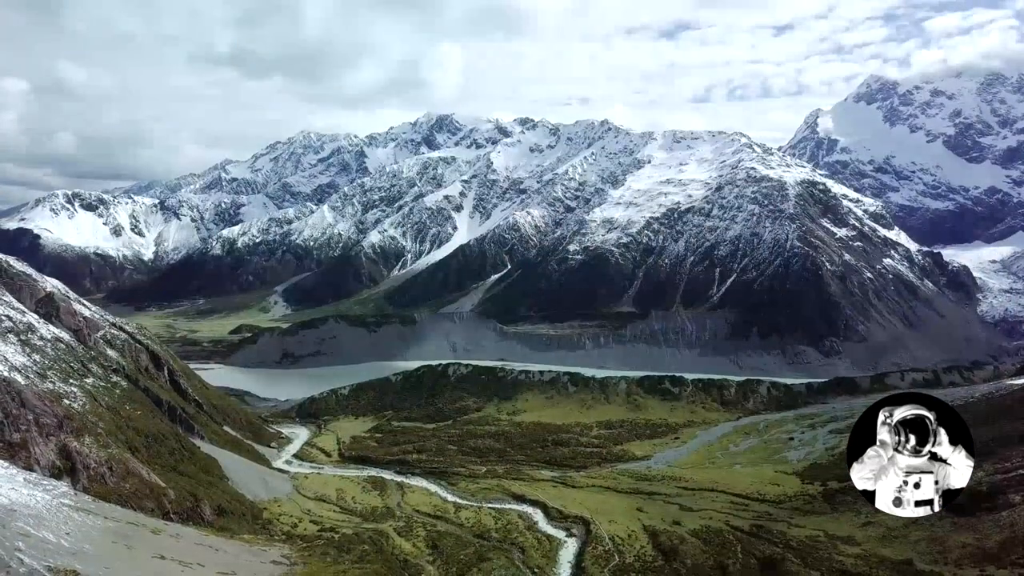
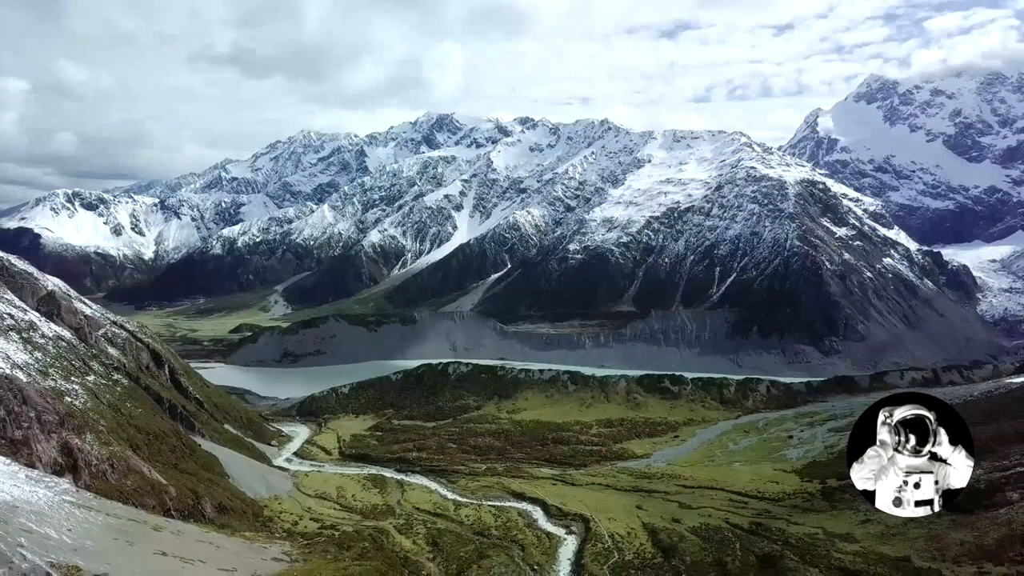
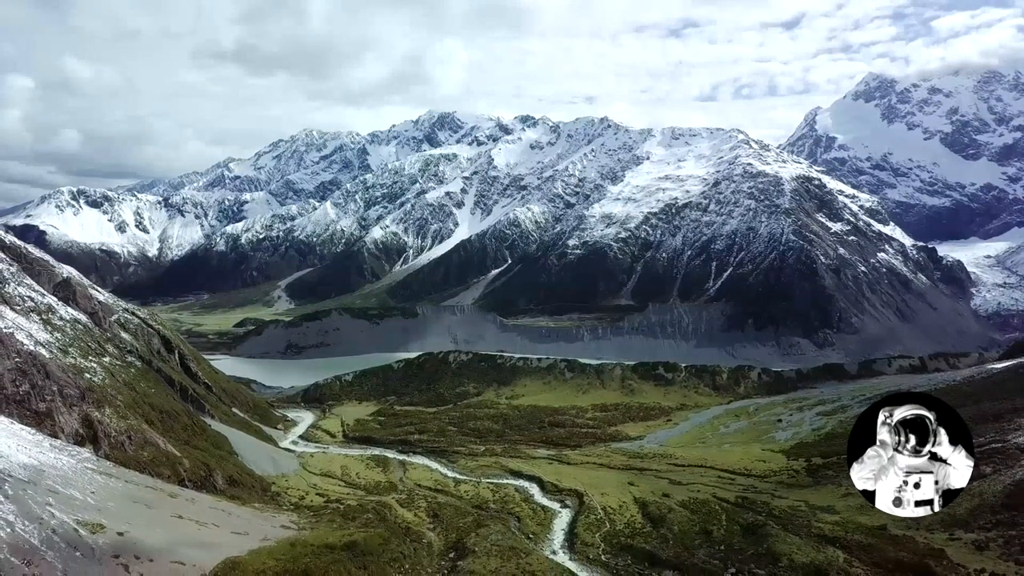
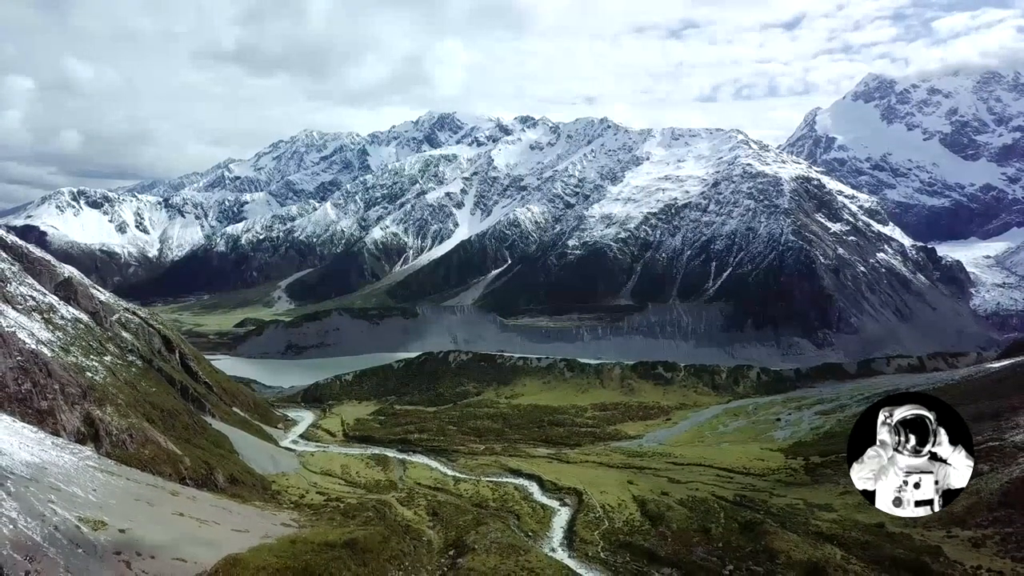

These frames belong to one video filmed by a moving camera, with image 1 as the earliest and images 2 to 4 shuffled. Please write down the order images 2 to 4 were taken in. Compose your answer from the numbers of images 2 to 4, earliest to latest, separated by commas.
2, 3, 4
